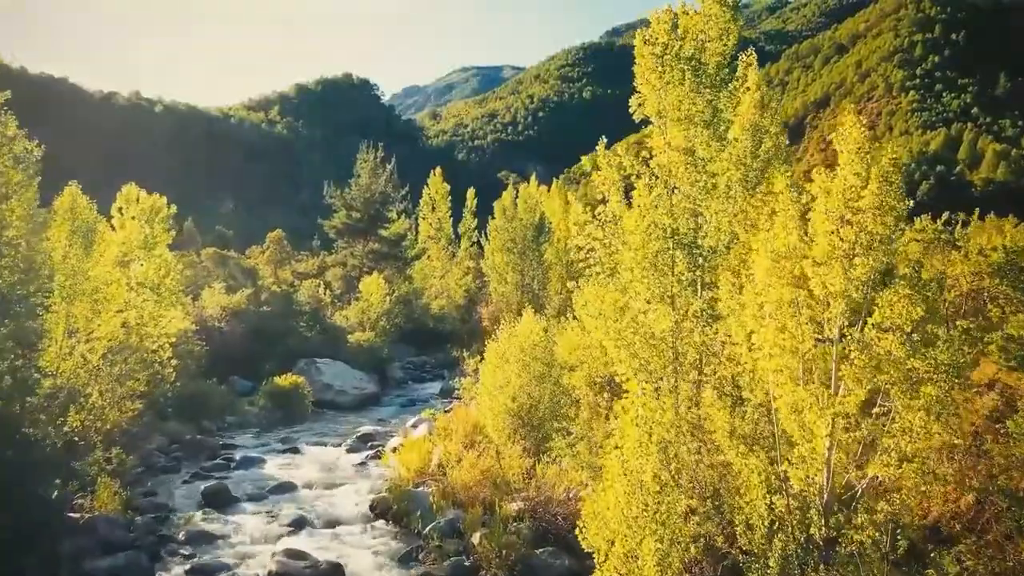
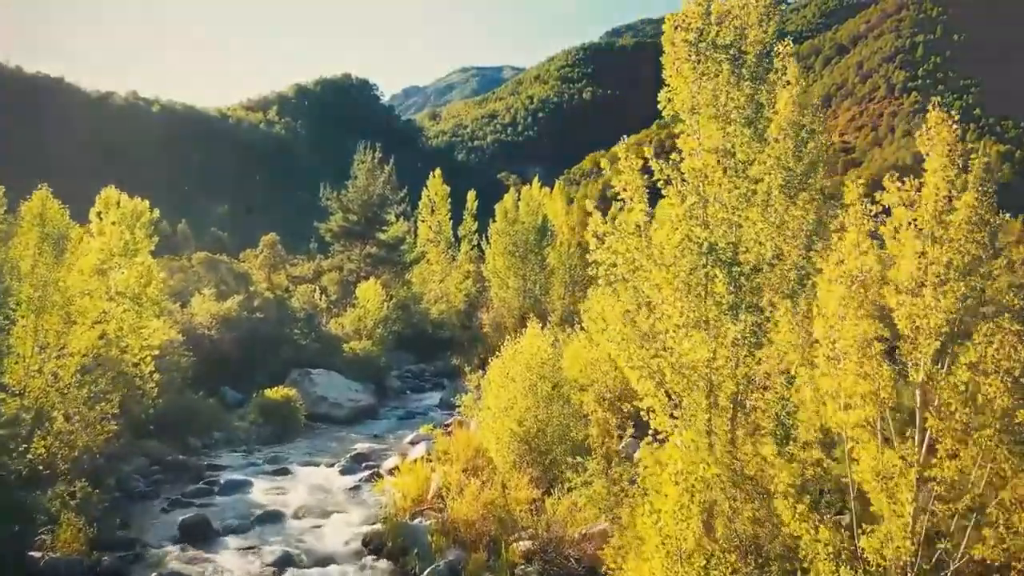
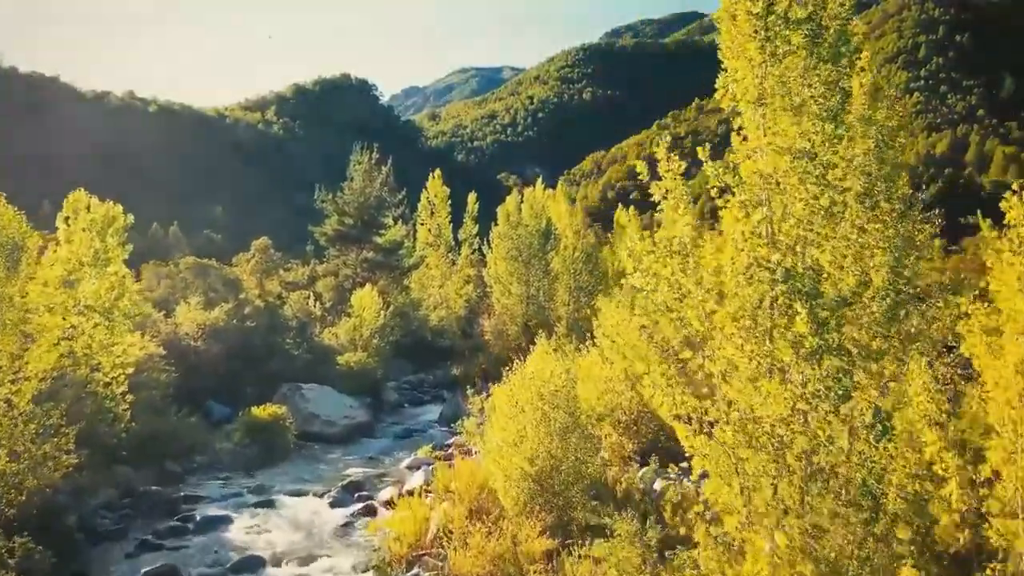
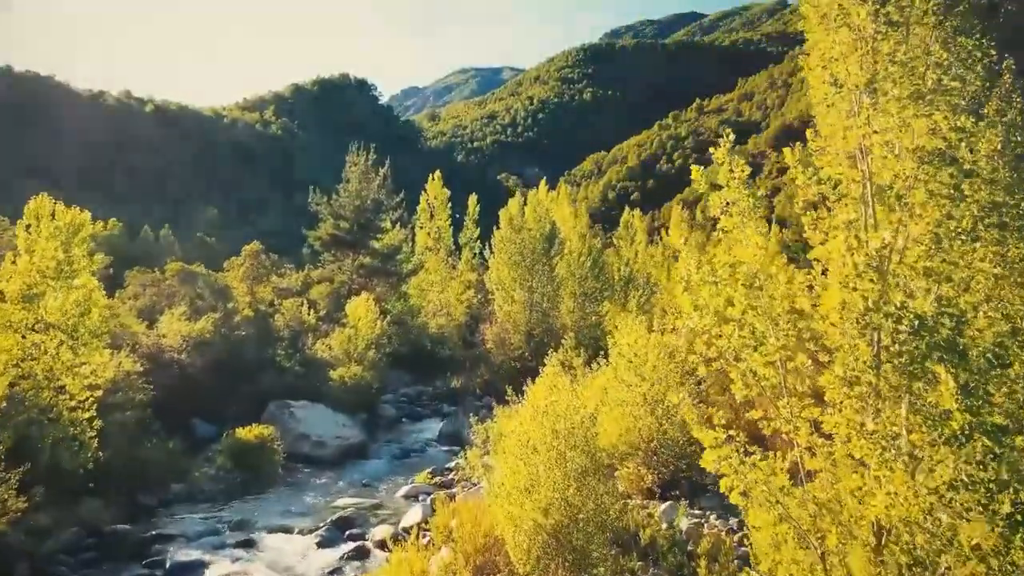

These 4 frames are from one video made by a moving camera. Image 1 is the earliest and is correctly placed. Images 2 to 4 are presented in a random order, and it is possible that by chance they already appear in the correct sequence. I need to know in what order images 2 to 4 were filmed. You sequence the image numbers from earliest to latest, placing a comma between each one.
2, 3, 4
